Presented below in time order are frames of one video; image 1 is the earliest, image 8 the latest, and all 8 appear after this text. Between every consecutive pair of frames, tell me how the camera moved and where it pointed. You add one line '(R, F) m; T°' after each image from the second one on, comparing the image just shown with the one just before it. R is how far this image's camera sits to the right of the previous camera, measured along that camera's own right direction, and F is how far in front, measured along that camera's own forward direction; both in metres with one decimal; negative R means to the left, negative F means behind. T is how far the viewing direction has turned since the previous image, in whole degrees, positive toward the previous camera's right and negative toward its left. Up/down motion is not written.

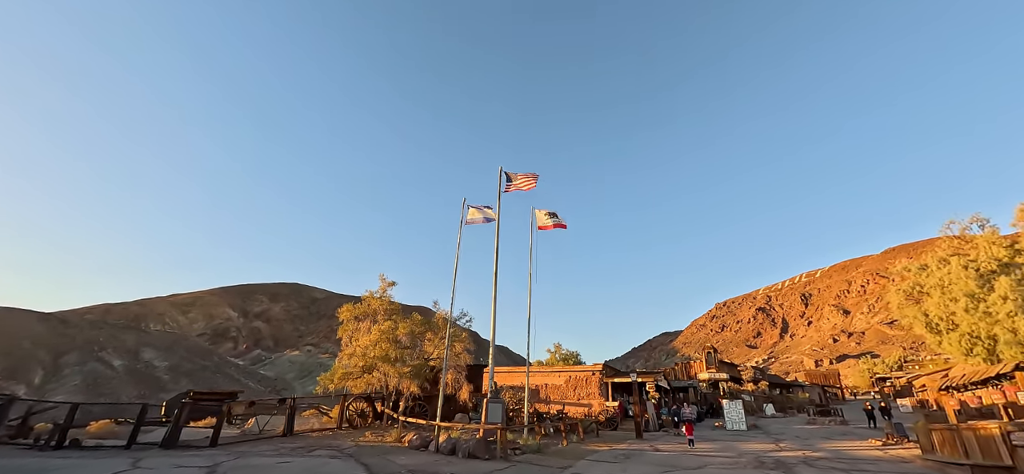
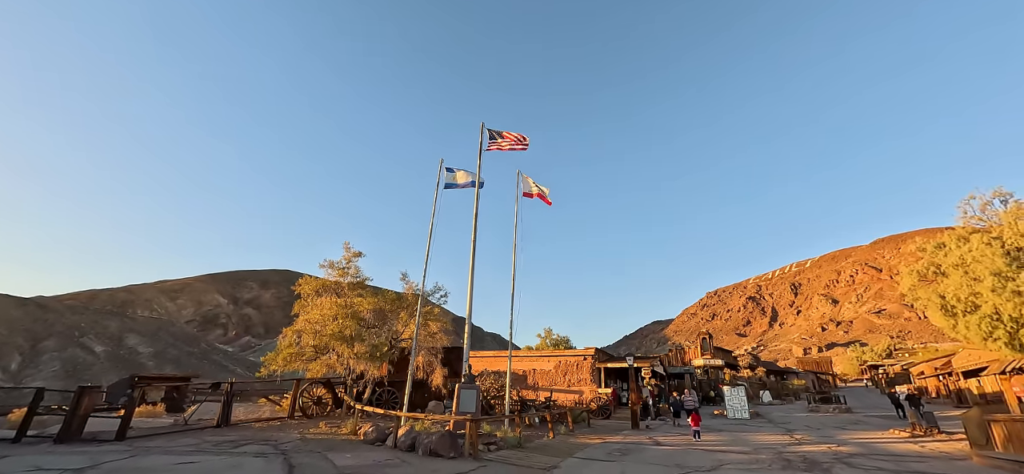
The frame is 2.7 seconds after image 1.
(+0.5, +2.5) m; +1°
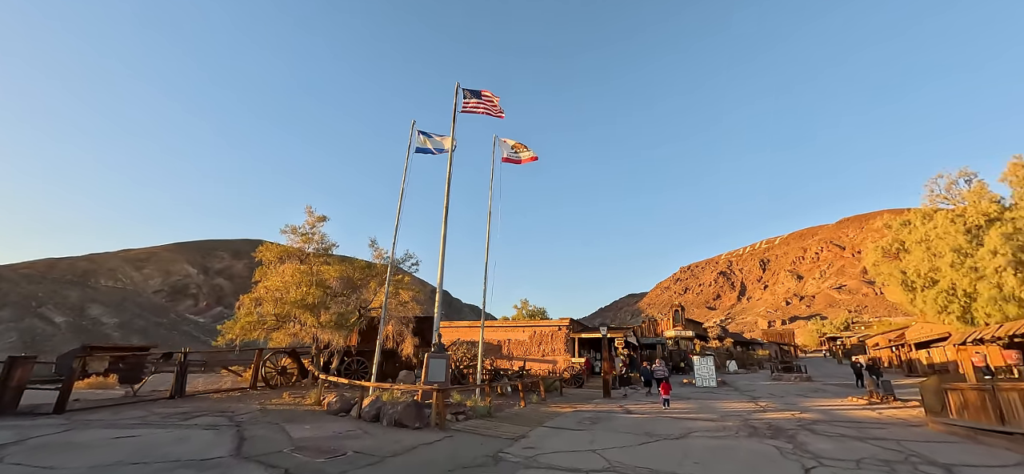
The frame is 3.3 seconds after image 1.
(+0.2, +0.6) m; +3°
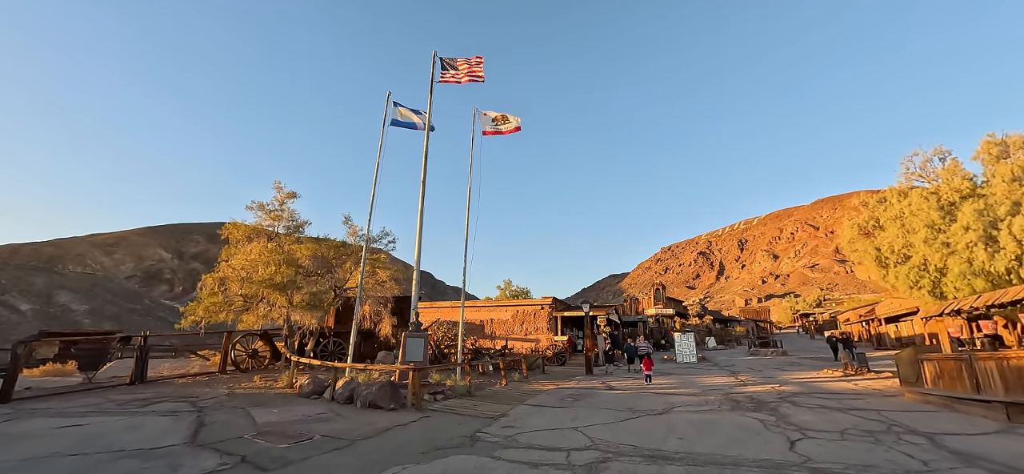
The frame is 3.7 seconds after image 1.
(+0.1, +0.5) m; +2°
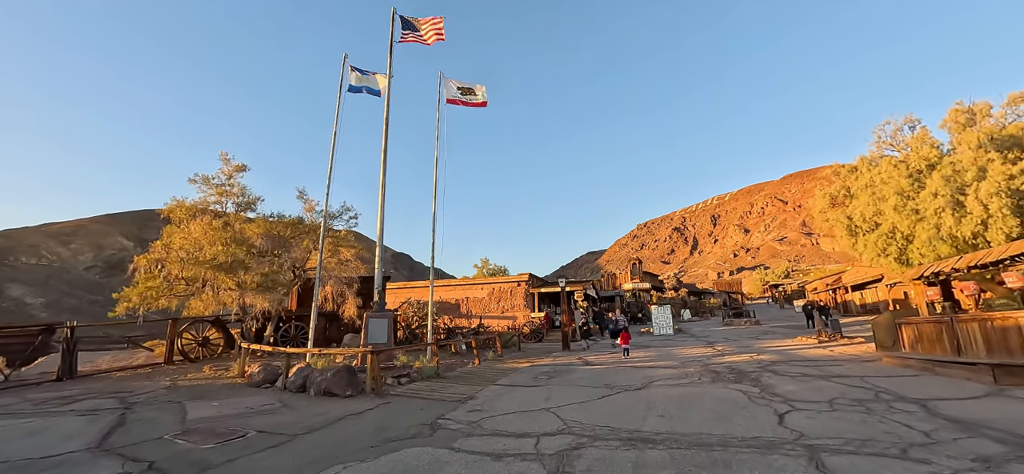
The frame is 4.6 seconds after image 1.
(+0.3, +0.8) m; +3°
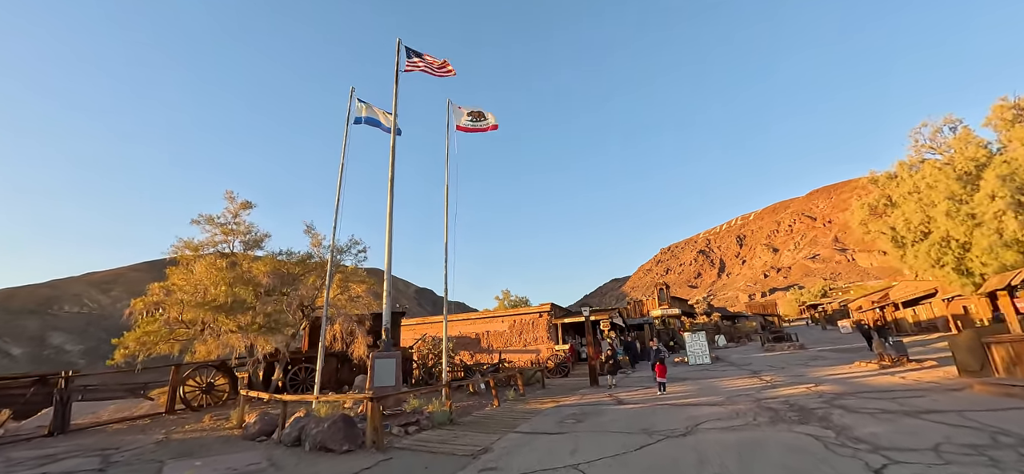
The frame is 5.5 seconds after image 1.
(+0.1, +0.9) m; -3°
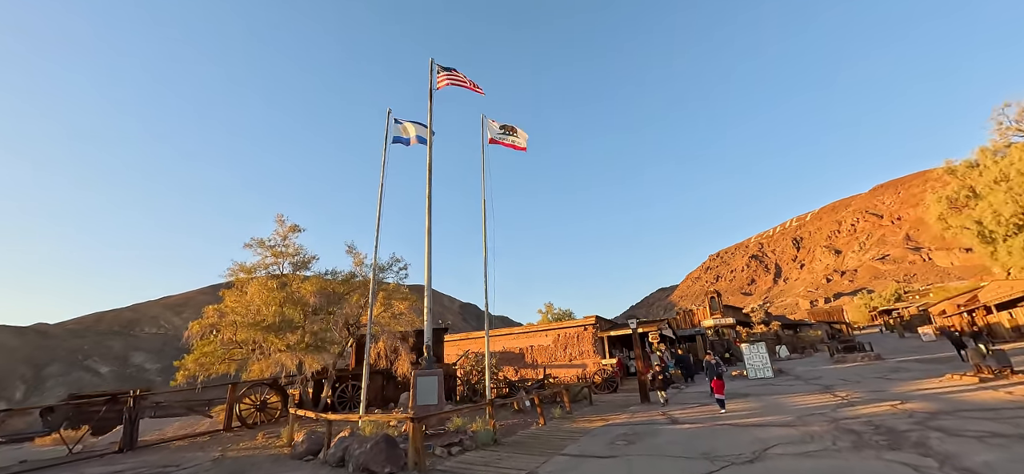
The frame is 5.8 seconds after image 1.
(0.0, +0.3) m; -6°
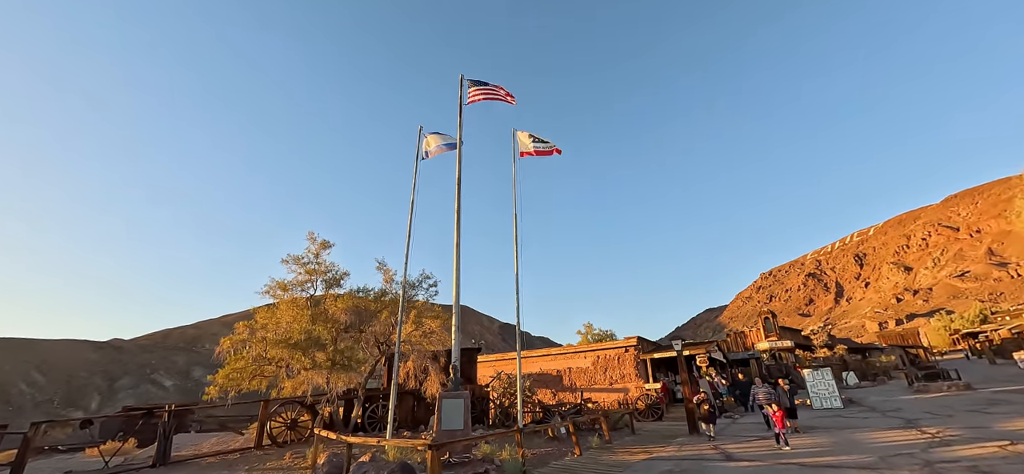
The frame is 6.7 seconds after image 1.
(+0.2, +0.6) m; -5°
